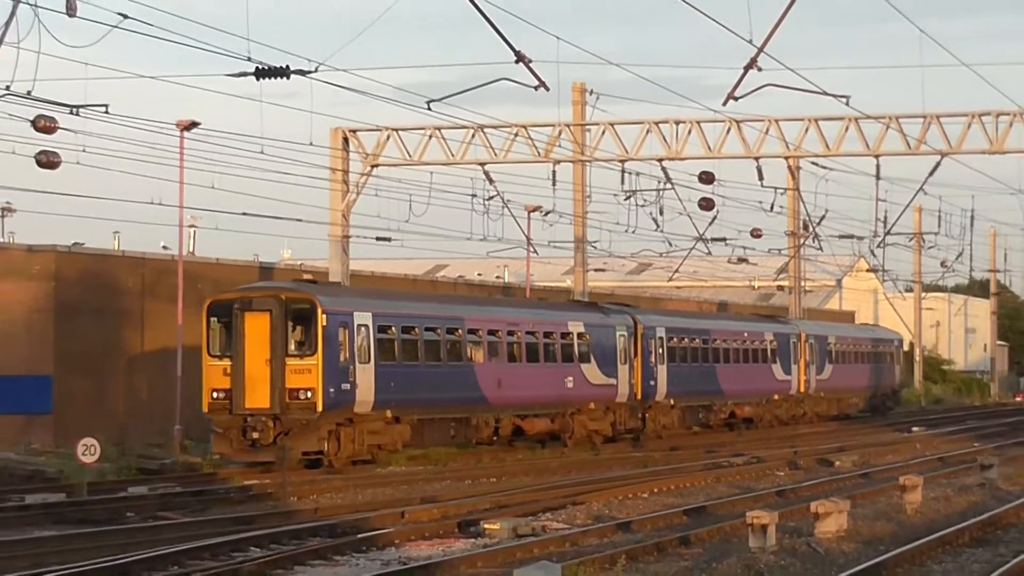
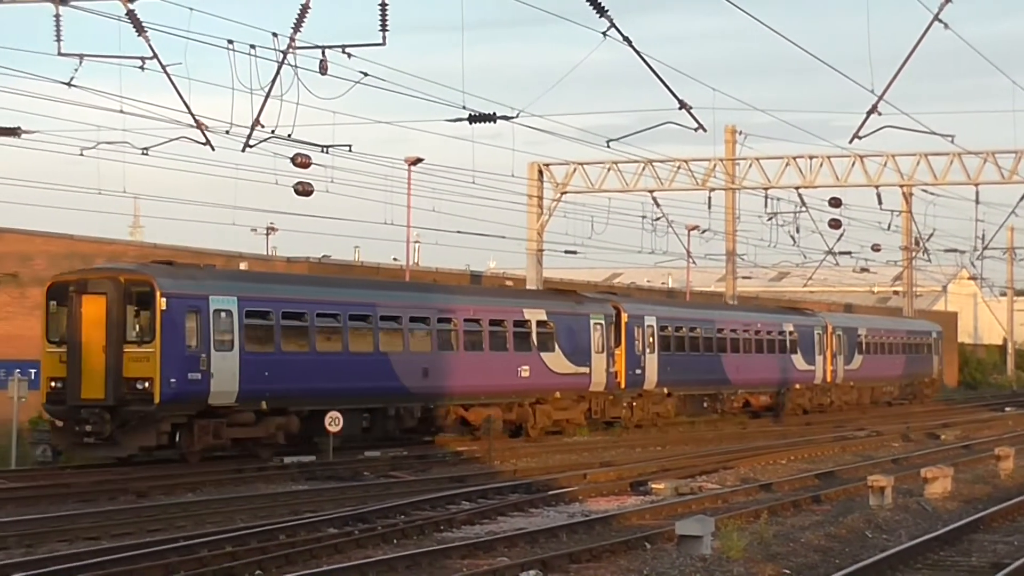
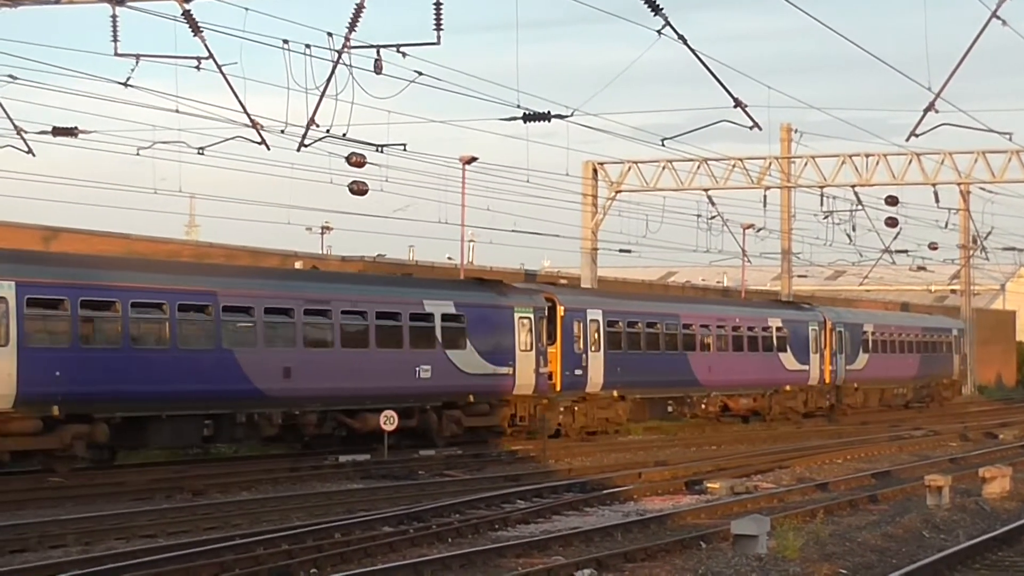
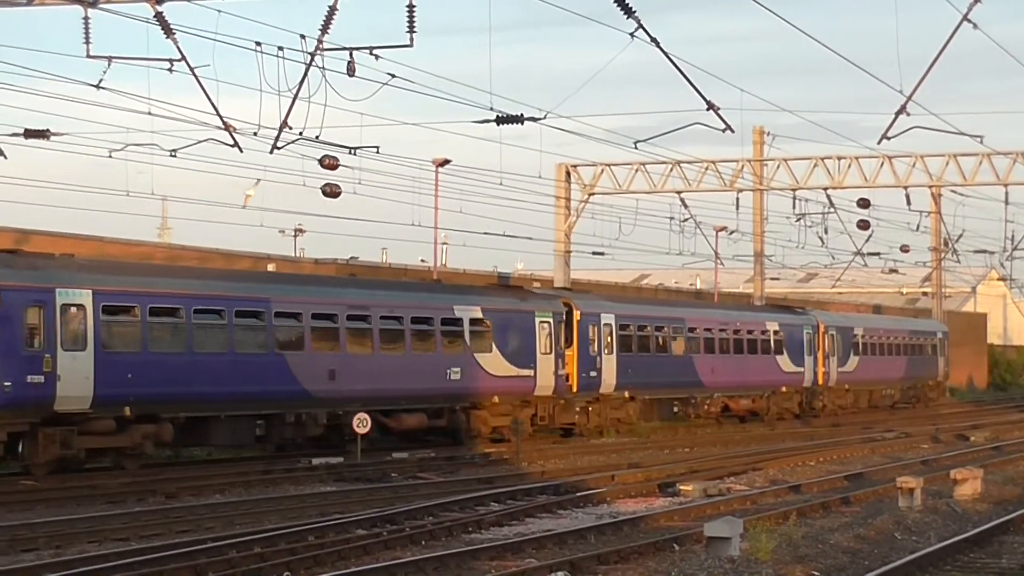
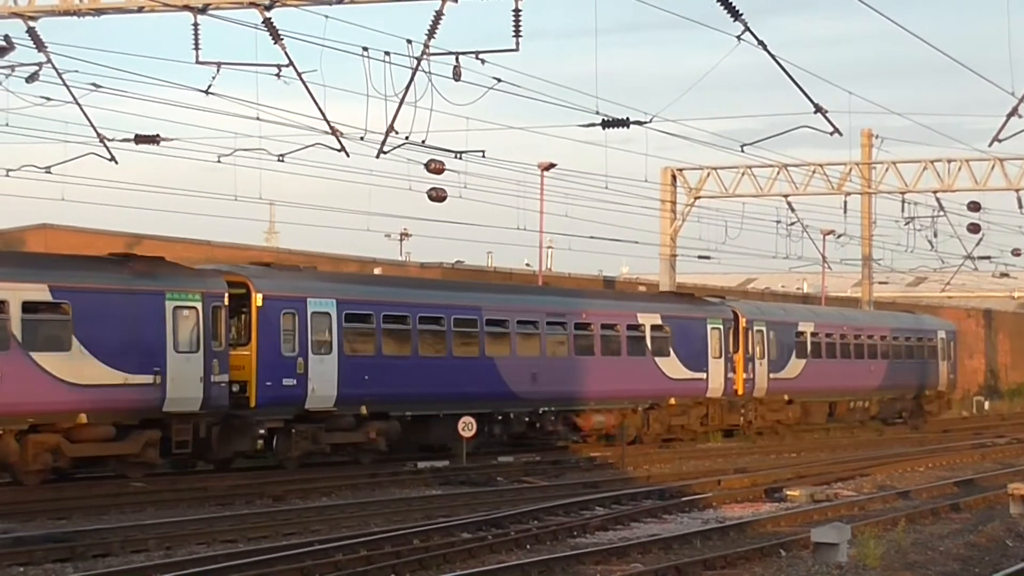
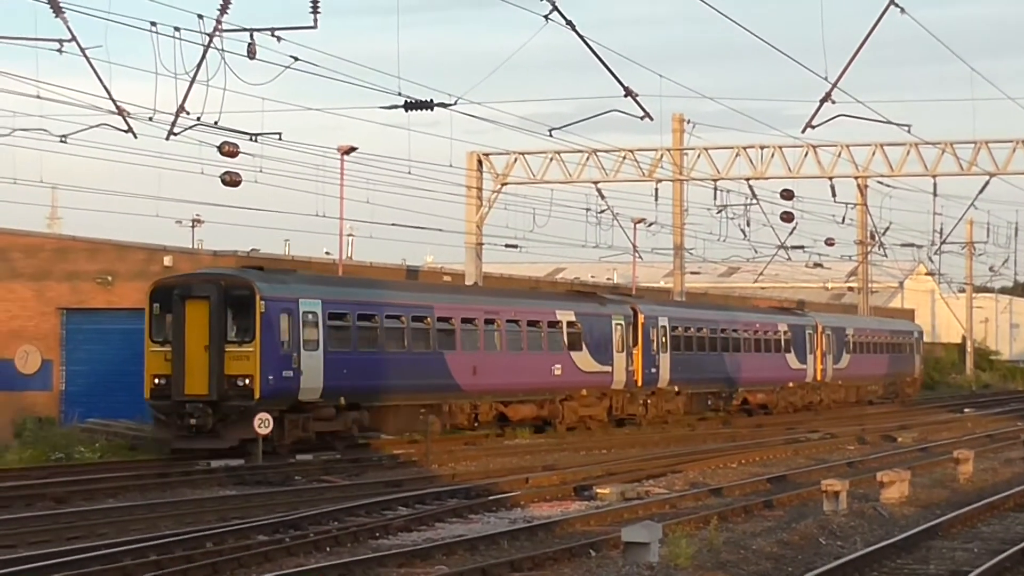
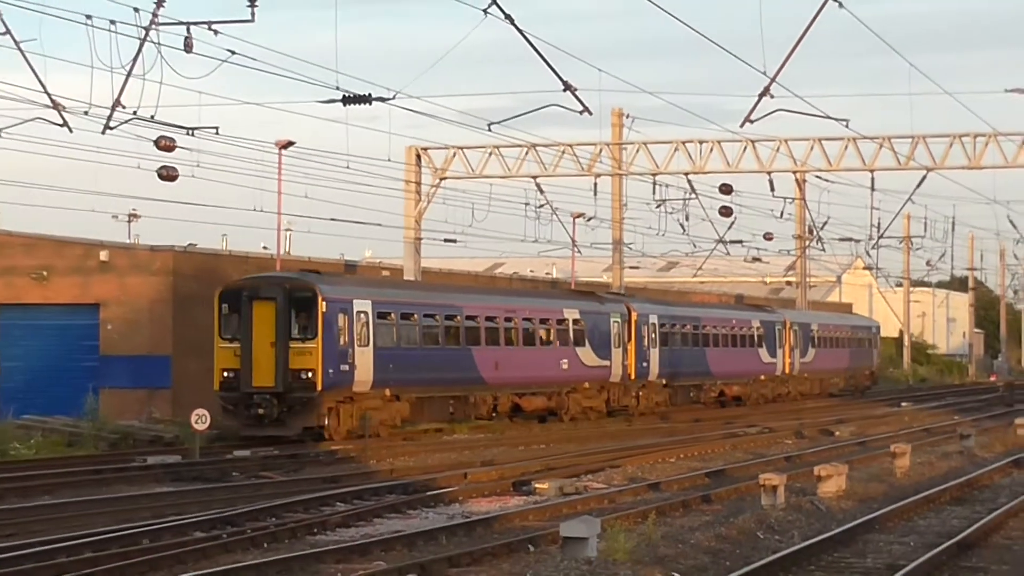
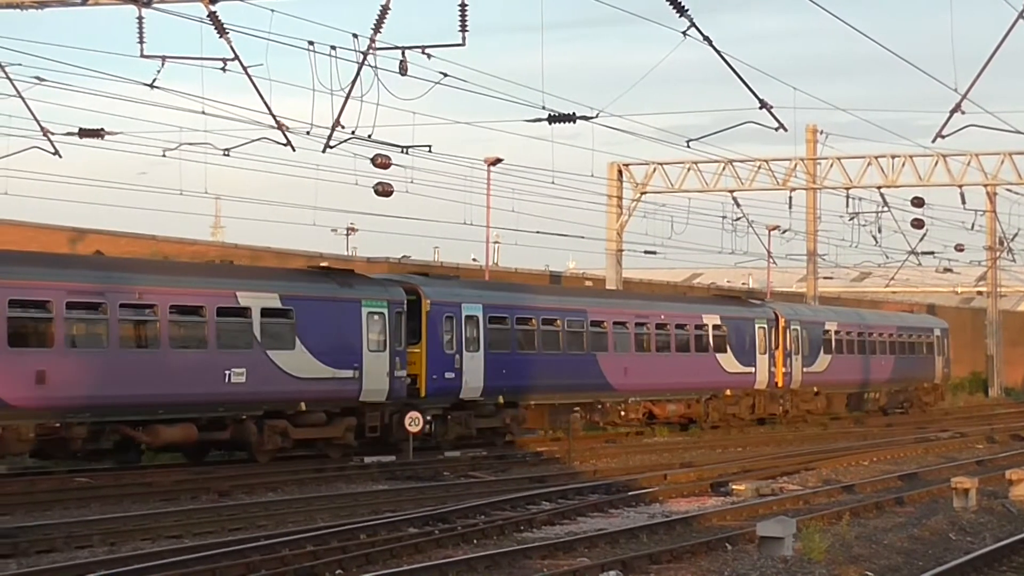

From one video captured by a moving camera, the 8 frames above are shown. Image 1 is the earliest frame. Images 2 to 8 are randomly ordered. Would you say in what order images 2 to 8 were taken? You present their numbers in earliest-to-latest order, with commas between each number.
7, 6, 2, 4, 3, 8, 5
